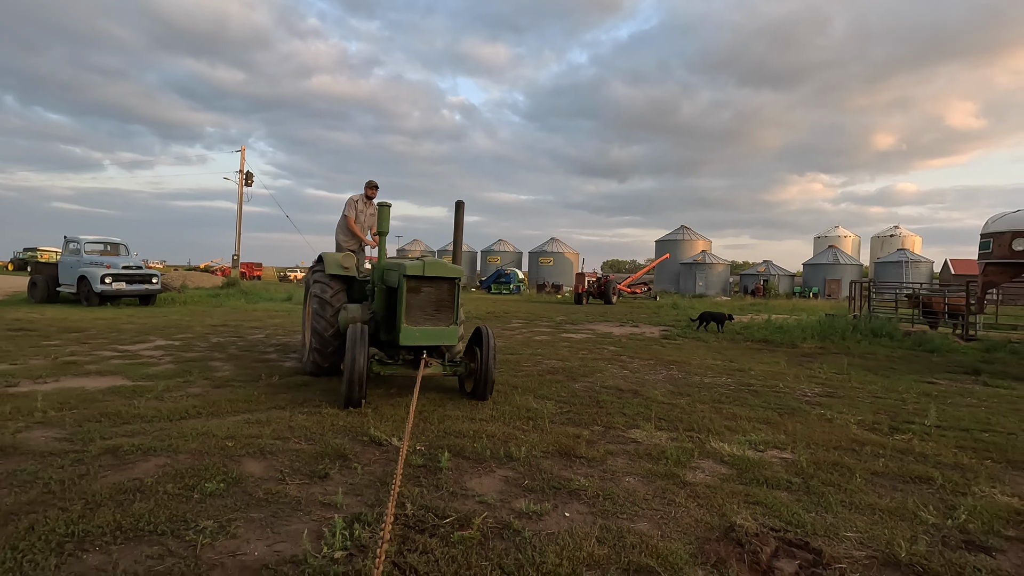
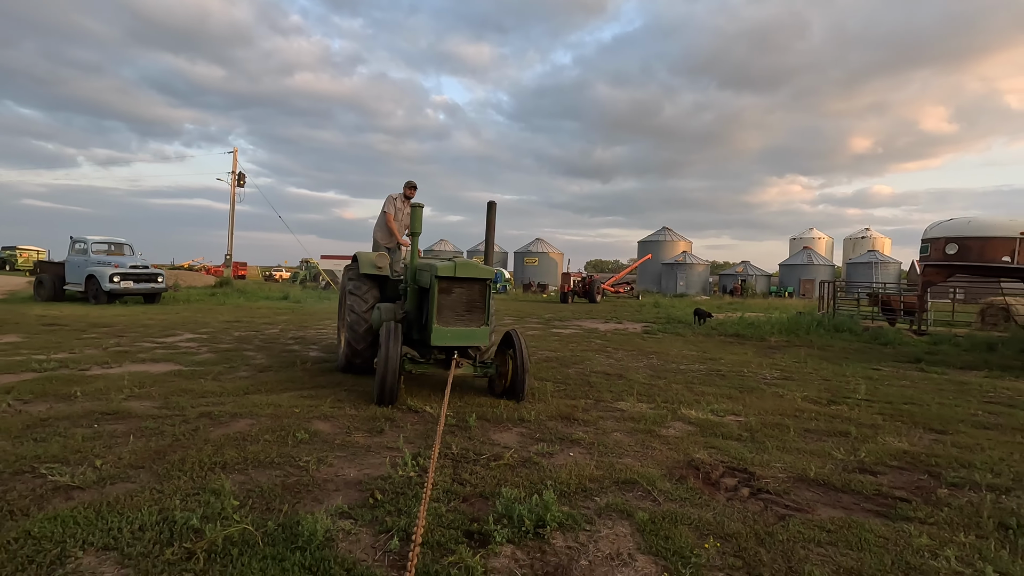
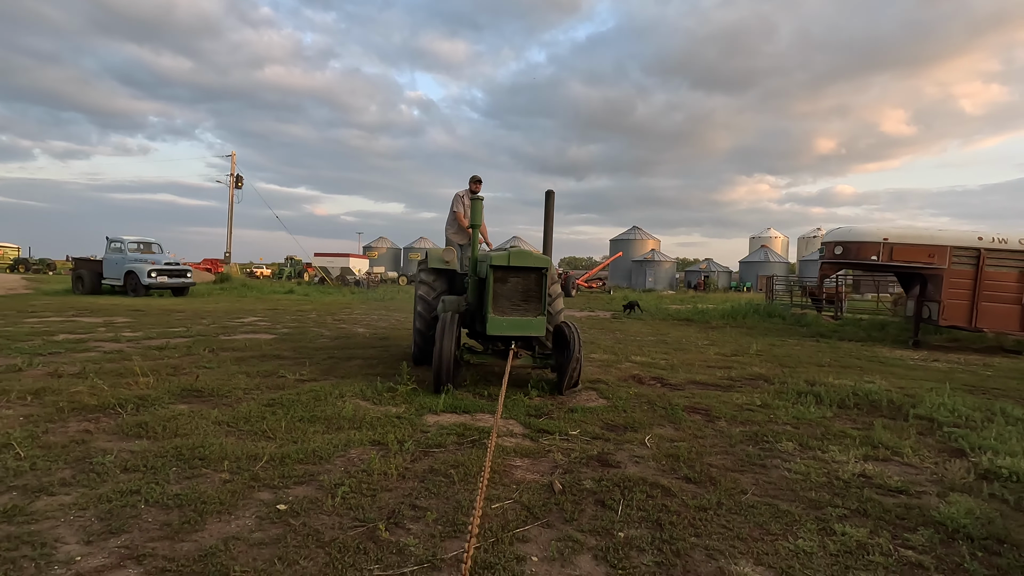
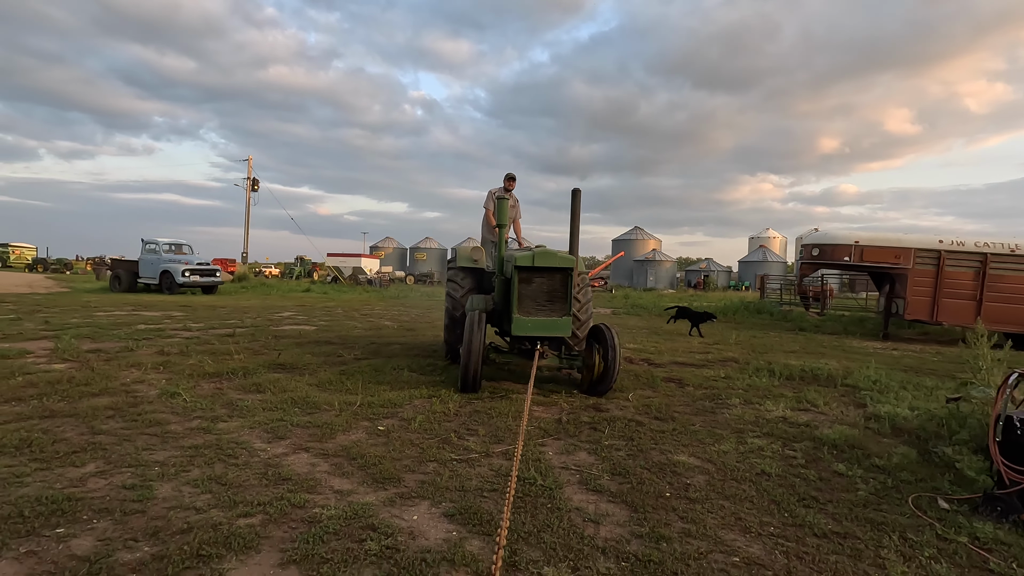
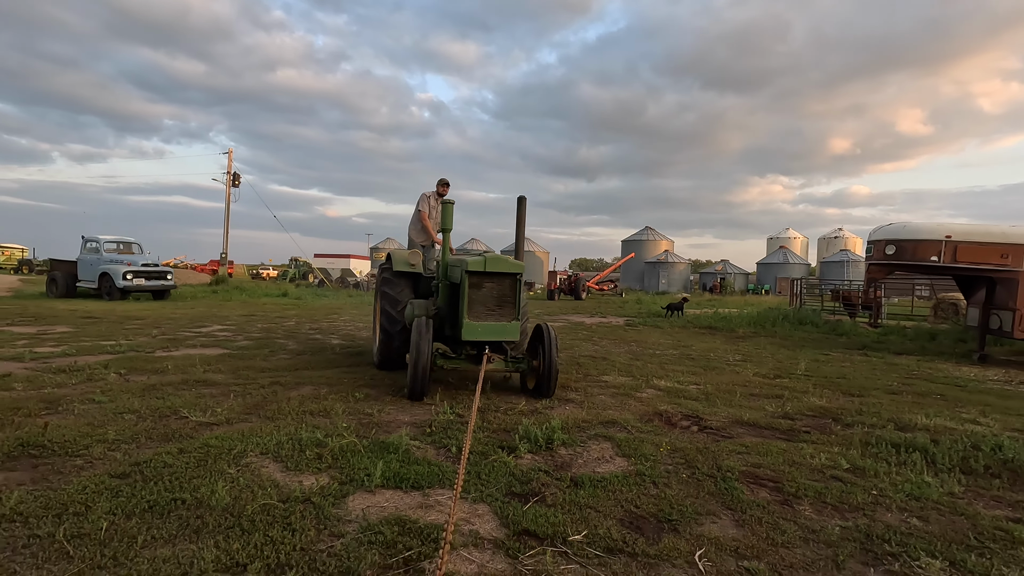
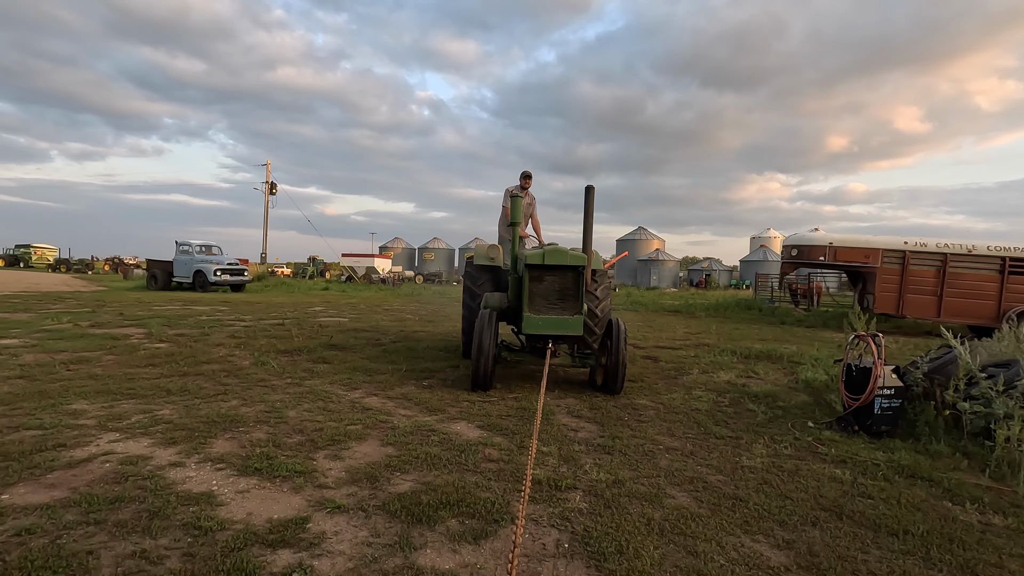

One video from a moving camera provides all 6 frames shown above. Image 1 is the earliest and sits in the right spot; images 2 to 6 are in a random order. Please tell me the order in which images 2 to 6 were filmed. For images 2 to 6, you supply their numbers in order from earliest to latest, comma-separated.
2, 5, 3, 4, 6
